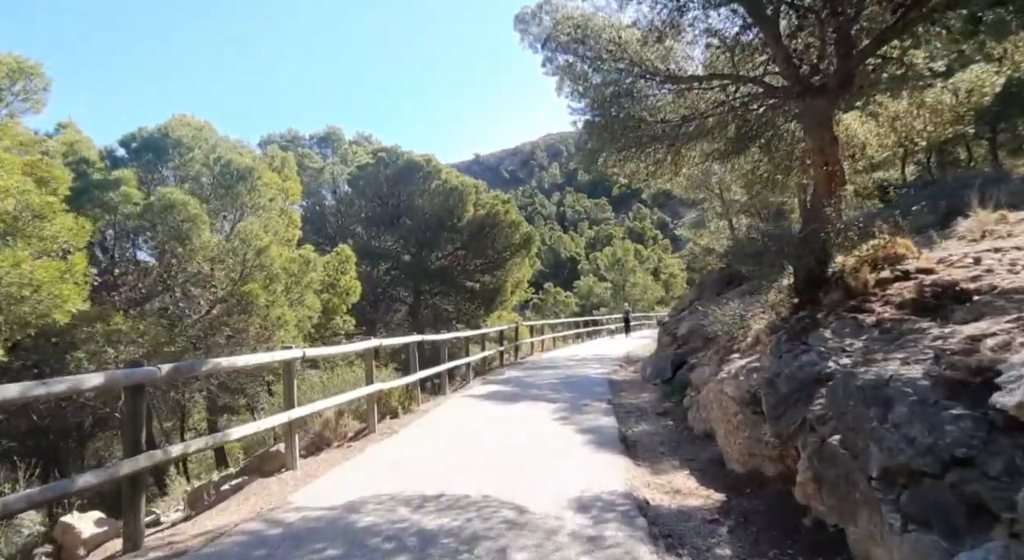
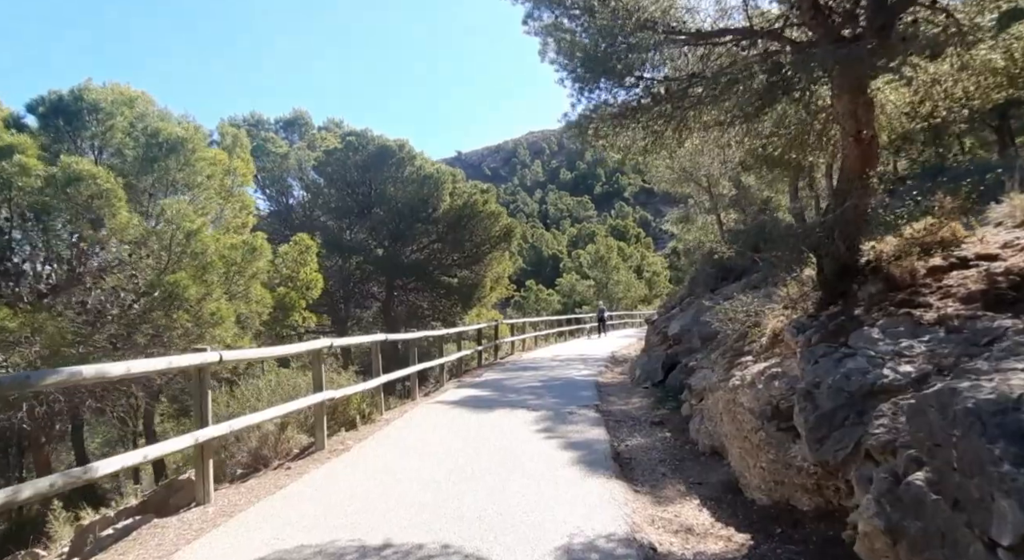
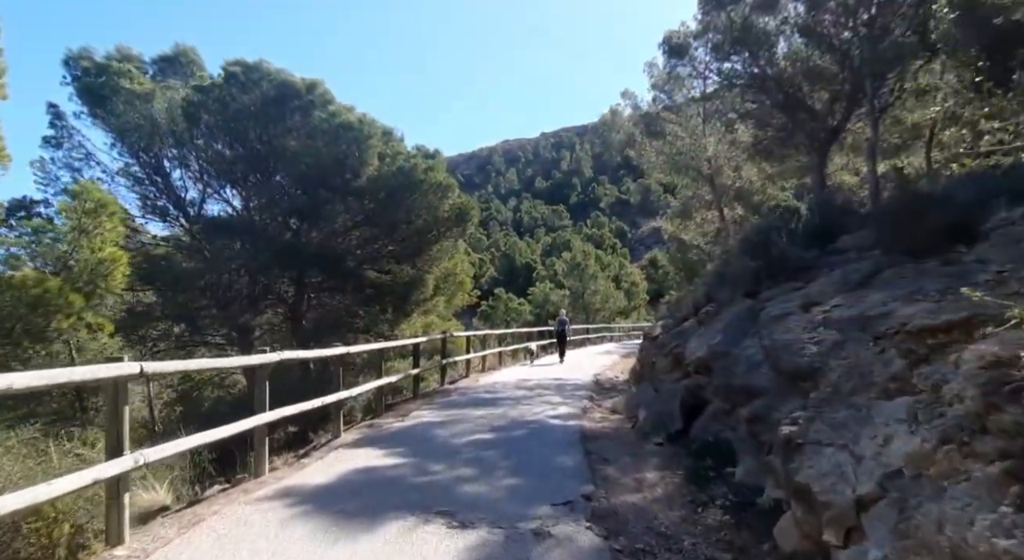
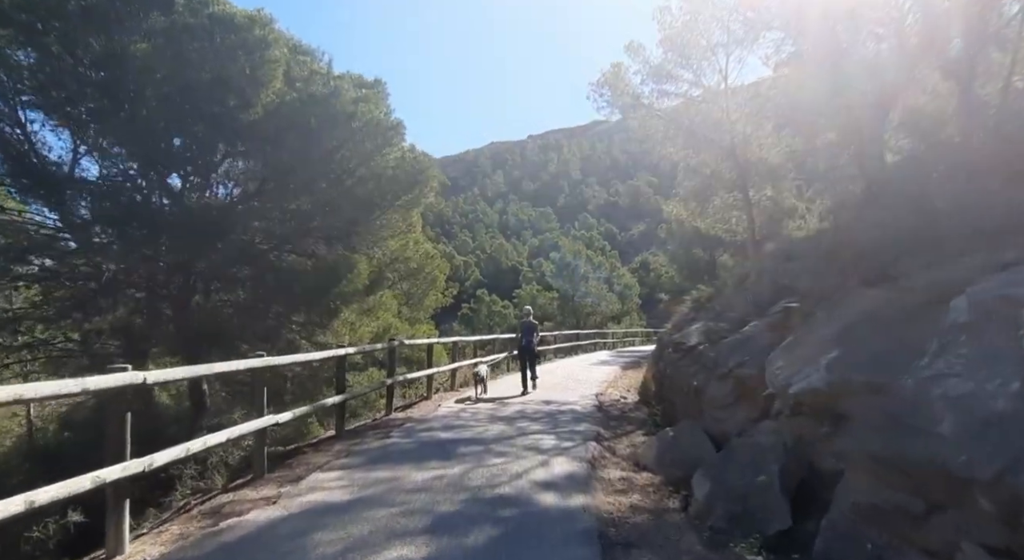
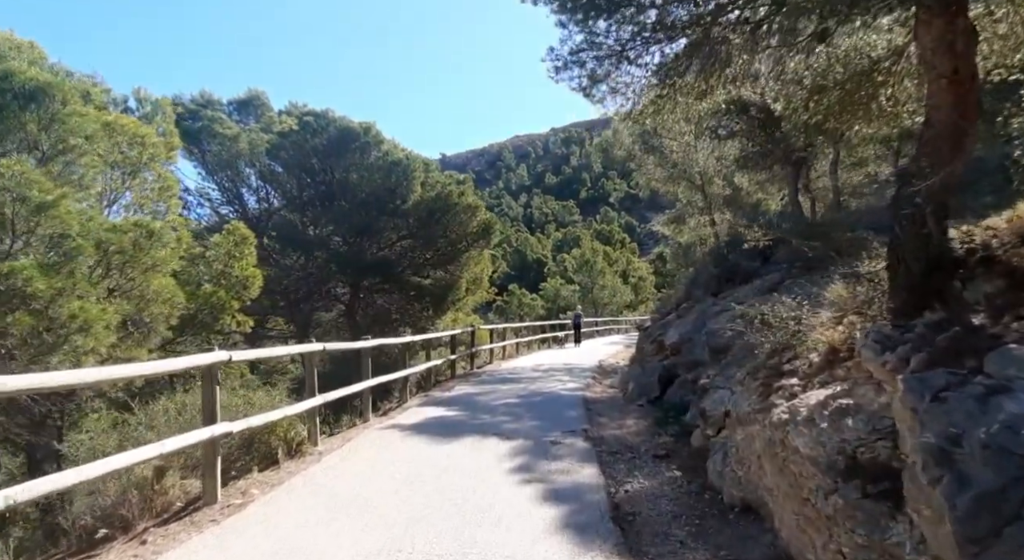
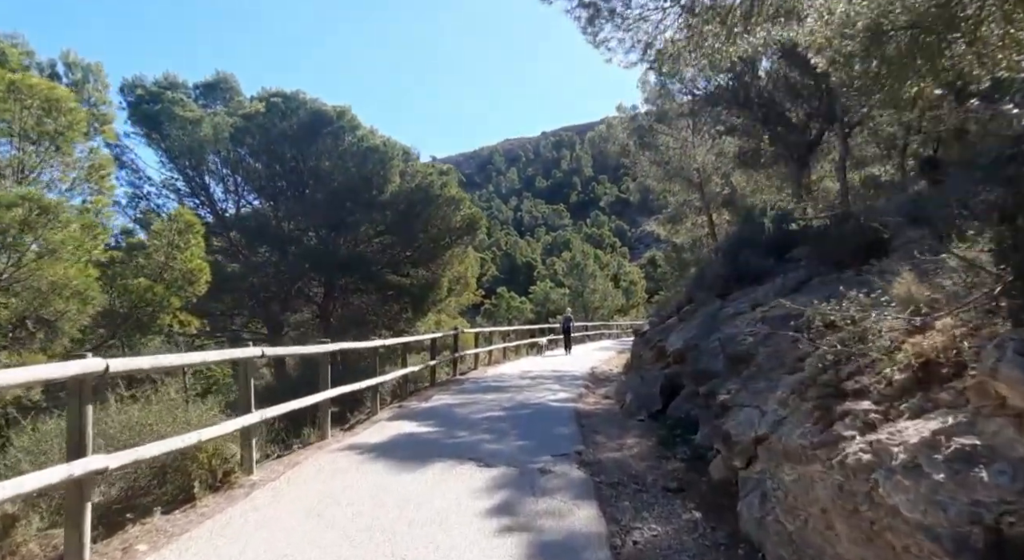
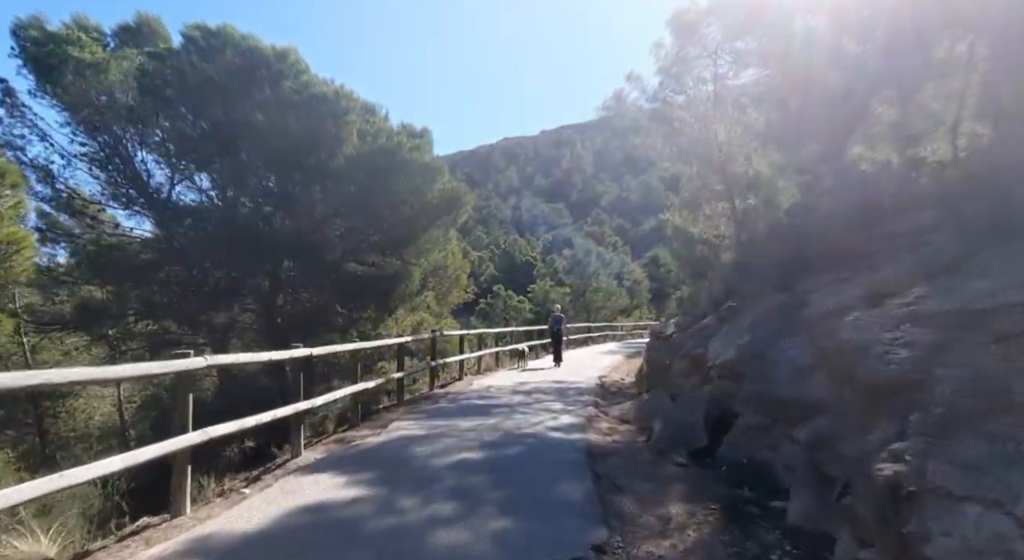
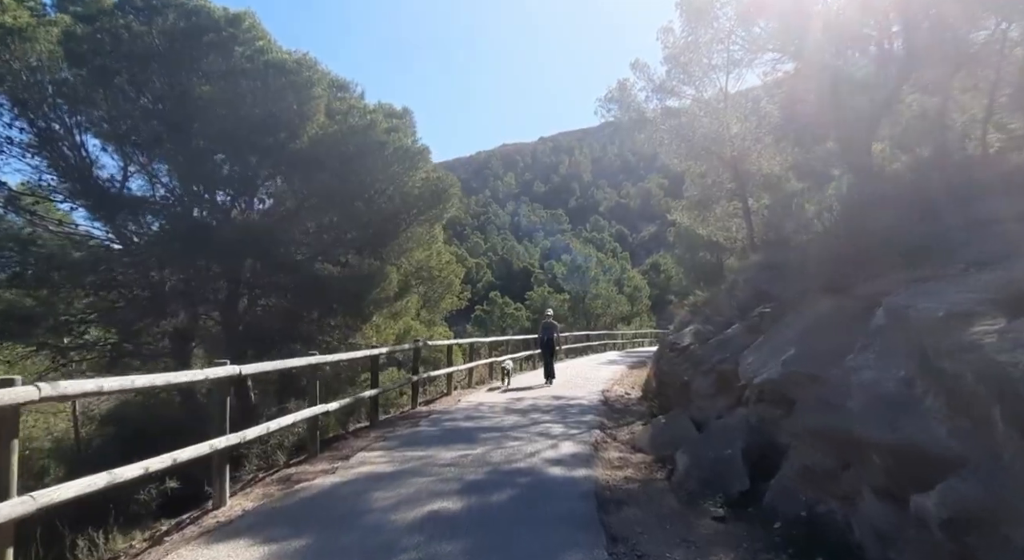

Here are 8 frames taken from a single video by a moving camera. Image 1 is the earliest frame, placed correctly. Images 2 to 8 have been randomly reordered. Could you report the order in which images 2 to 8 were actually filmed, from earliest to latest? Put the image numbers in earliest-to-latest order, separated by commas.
2, 5, 6, 3, 7, 8, 4
